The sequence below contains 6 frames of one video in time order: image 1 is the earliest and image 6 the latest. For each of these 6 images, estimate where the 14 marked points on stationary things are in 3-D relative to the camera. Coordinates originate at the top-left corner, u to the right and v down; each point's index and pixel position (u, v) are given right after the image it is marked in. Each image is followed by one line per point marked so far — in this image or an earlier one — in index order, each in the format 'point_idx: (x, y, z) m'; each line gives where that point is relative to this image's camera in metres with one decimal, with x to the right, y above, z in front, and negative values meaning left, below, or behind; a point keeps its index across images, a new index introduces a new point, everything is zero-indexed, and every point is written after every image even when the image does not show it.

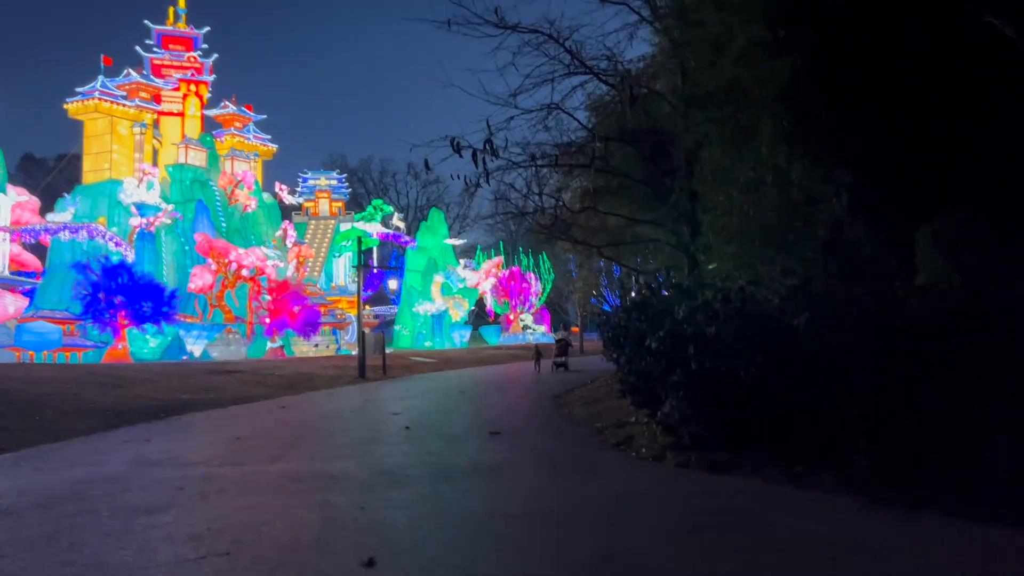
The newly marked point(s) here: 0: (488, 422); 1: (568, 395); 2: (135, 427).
0: (-0.3, -1.8, +11.4) m
1: (+1.1, -1.9, +14.8) m
2: (-5.2, -1.9, +11.9) m
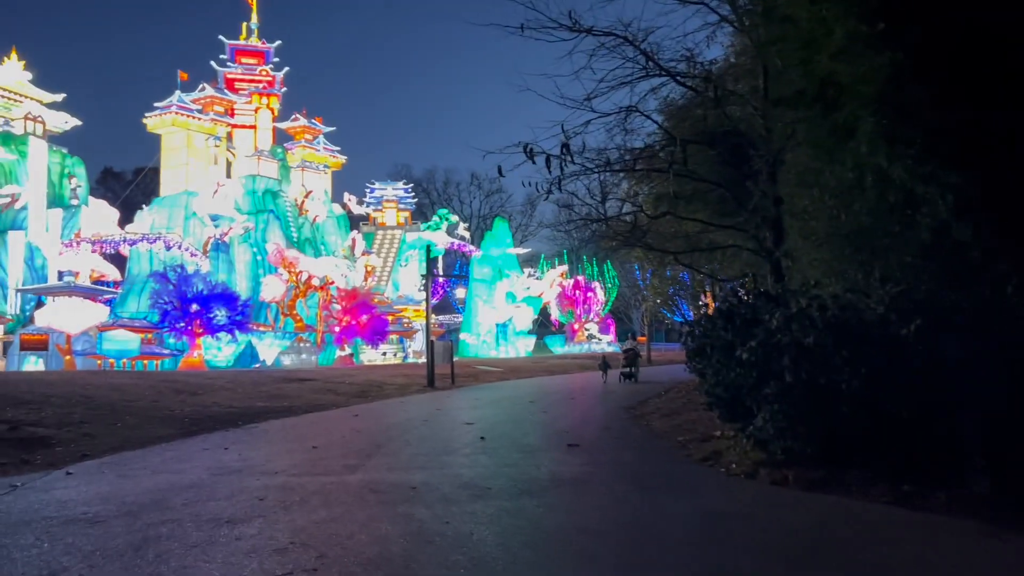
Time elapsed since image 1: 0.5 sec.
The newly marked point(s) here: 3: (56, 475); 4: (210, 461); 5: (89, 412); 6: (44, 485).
0: (+0.7, -1.9, +11.1) m
1: (+2.3, -2.0, +14.4) m
2: (-4.2, -2.1, +12.0) m
3: (-4.7, -1.9, +8.8) m
4: (-3.3, -1.9, +9.3) m
5: (-6.8, -2.0, +13.6) m
6: (-4.4, -1.9, +8.0) m
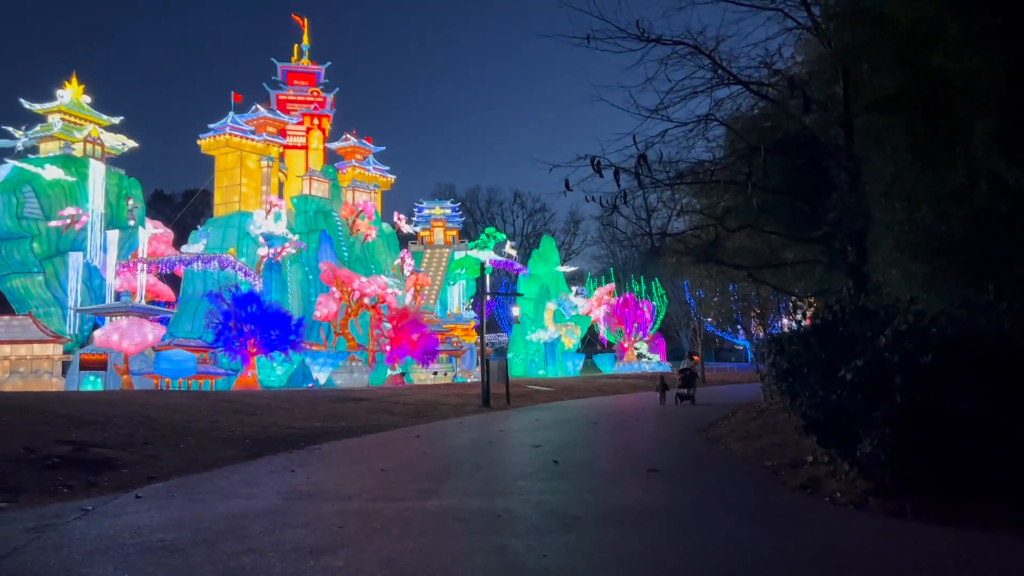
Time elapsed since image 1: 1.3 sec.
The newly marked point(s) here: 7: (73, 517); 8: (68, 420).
0: (+1.6, -2.1, +10.7) m
1: (+3.4, -2.3, +13.9) m
2: (-3.2, -2.3, +11.7) m
3: (-3.9, -2.1, +8.5) m
4: (-2.5, -2.1, +9.0) m
5: (-5.7, -2.3, +13.5) m
6: (-3.7, -2.0, +7.8) m
7: (-3.9, -2.0, +7.5) m
8: (-7.2, -2.1, +13.8) m
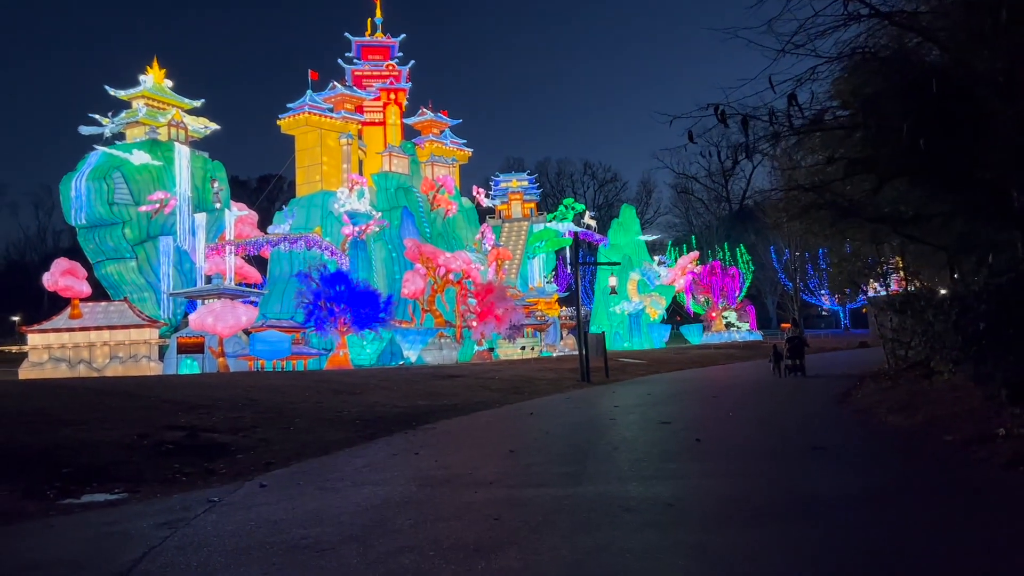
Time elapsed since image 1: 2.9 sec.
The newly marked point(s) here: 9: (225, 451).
0: (+3.2, -1.7, +9.7) m
1: (+5.2, -1.7, +12.8) m
2: (-1.6, -2.0, +11.1) m
3: (-2.5, -1.9, +8.0) m
4: (-1.0, -1.8, +8.4) m
5: (-3.9, -2.0, +13.1) m
6: (-2.3, -1.8, +7.3) m
7: (-2.5, -1.8, +7.0) m
8: (-5.4, -1.8, +13.5) m
9: (-3.5, -2.0, +10.4) m
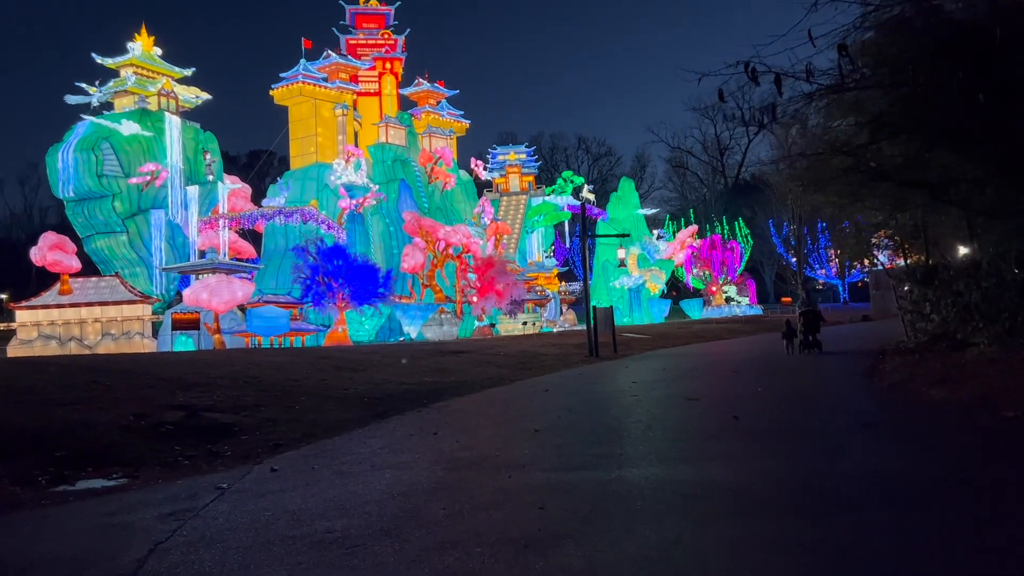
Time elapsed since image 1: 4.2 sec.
0: (+3.4, -1.3, +9.2) m
1: (+5.4, -1.2, +12.2) m
2: (-1.3, -1.6, +10.6) m
3: (-2.2, -1.6, +7.4) m
4: (-0.7, -1.5, +7.8) m
5: (-3.7, -1.6, +12.5) m
6: (-2.0, -1.6, +6.7) m
7: (-2.3, -1.6, +6.4) m
8: (-5.1, -1.4, +12.9) m
9: (-3.3, -1.7, +9.8) m
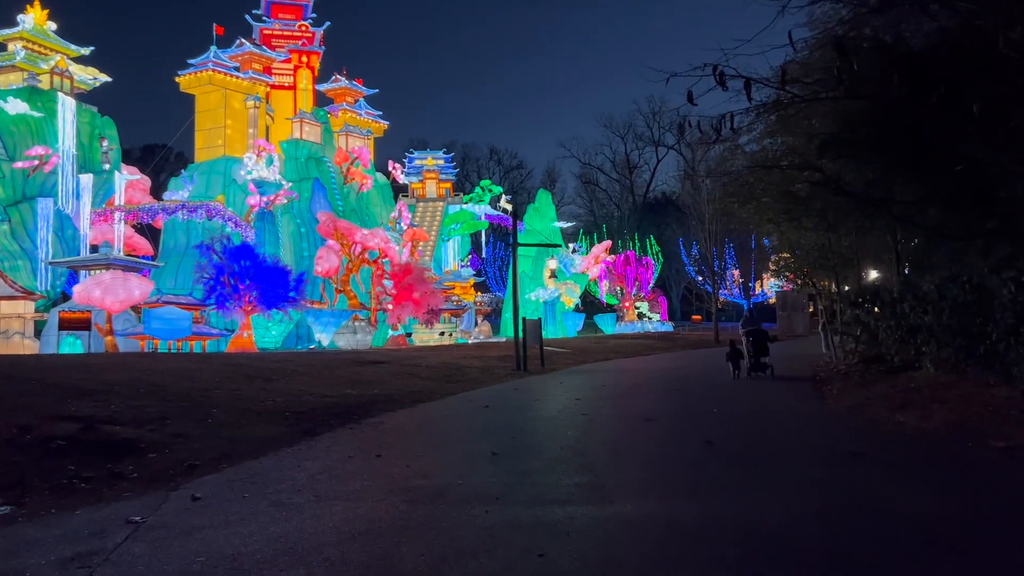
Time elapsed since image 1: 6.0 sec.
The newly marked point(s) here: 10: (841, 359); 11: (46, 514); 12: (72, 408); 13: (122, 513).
0: (+3.0, -1.5, +8.6) m
1: (+4.6, -1.5, +11.9) m
2: (-1.9, -1.6, +9.5) m
3: (-2.5, -1.6, +6.3) m
4: (-1.1, -1.5, +6.8) m
5: (-4.5, -1.5, +11.1) m
6: (-2.2, -1.5, +5.5) m
7: (-2.4, -1.5, +5.2) m
8: (-6.0, -1.4, +11.3) m
9: (-3.8, -1.6, +8.5) m
10: (+6.8, -1.5, +17.5) m
11: (-3.3, -1.6, +6.0) m
12: (-5.2, -1.4, +10.0) m
13: (-2.7, -1.6, +6.0) m
